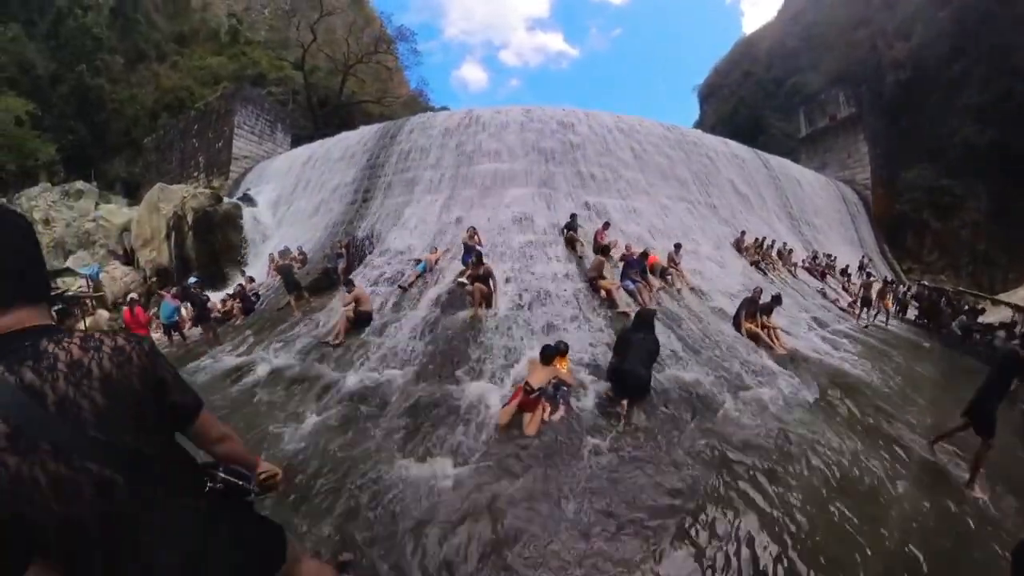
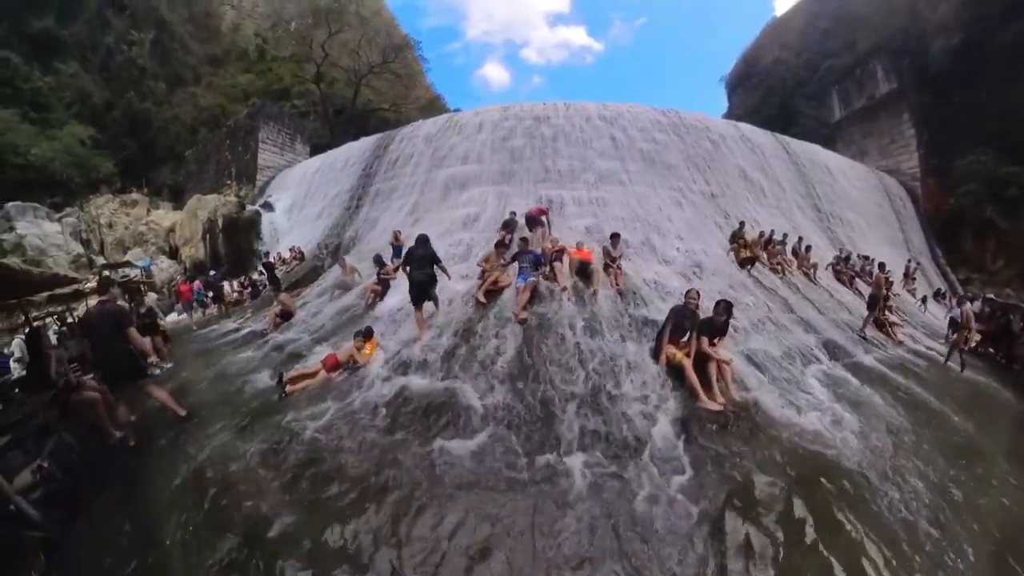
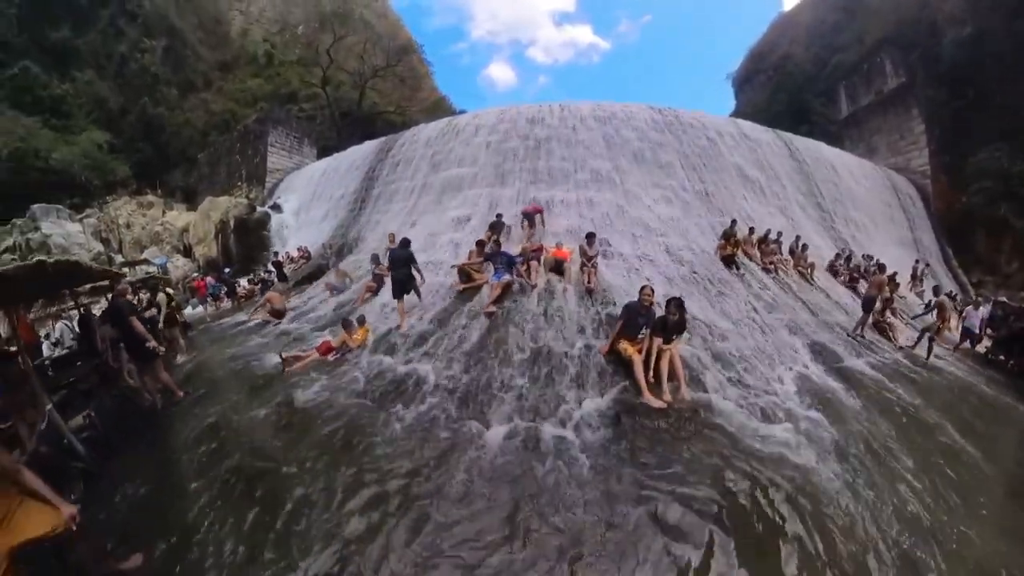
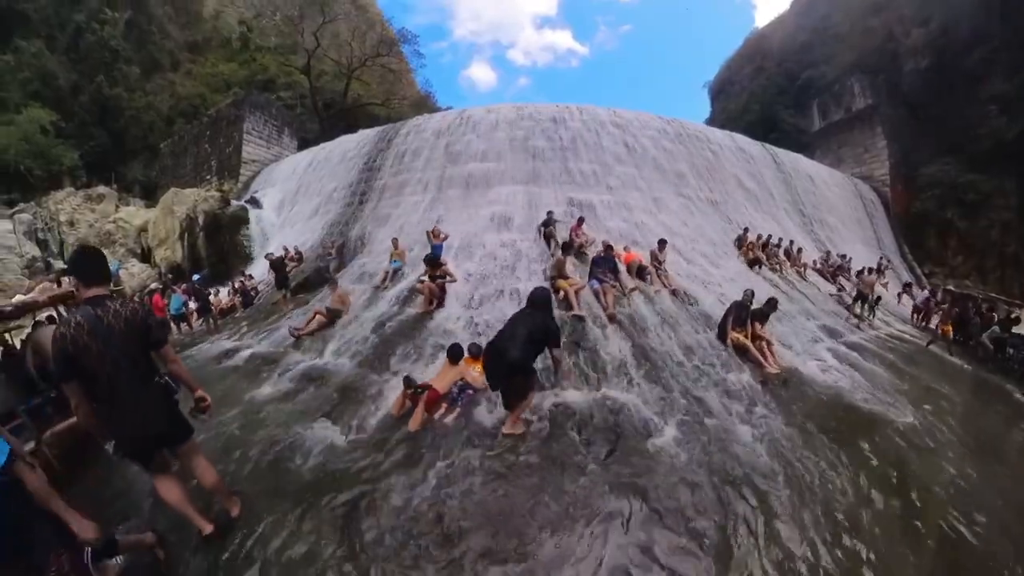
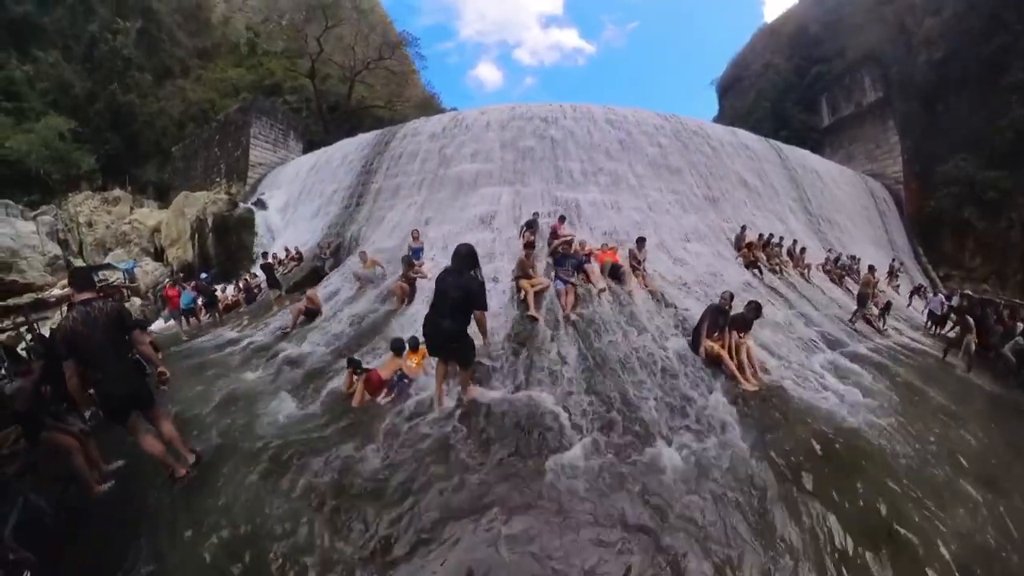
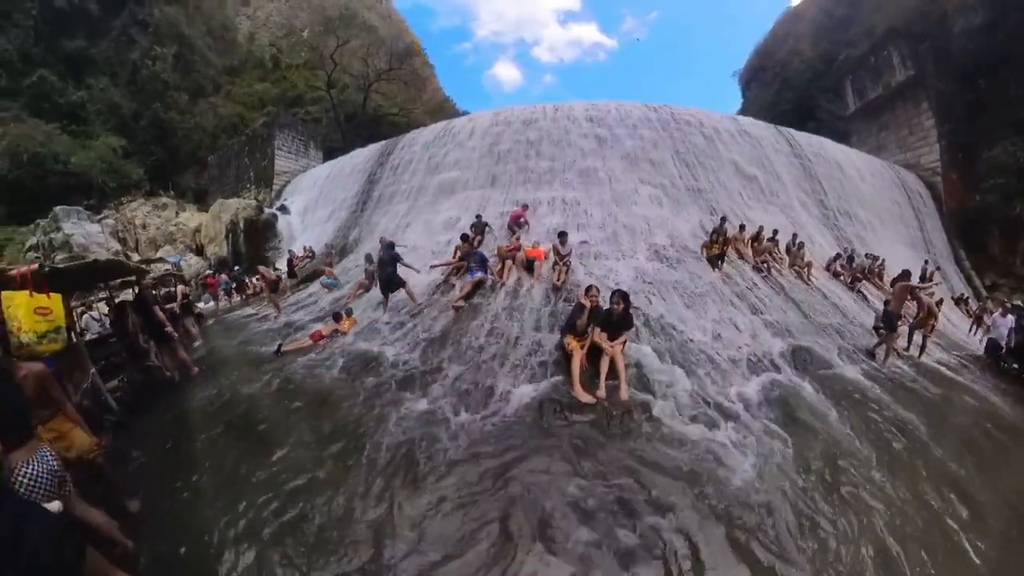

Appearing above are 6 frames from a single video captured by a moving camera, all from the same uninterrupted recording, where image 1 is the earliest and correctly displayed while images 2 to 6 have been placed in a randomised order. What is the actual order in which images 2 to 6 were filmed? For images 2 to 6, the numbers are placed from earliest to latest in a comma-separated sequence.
4, 5, 2, 3, 6
